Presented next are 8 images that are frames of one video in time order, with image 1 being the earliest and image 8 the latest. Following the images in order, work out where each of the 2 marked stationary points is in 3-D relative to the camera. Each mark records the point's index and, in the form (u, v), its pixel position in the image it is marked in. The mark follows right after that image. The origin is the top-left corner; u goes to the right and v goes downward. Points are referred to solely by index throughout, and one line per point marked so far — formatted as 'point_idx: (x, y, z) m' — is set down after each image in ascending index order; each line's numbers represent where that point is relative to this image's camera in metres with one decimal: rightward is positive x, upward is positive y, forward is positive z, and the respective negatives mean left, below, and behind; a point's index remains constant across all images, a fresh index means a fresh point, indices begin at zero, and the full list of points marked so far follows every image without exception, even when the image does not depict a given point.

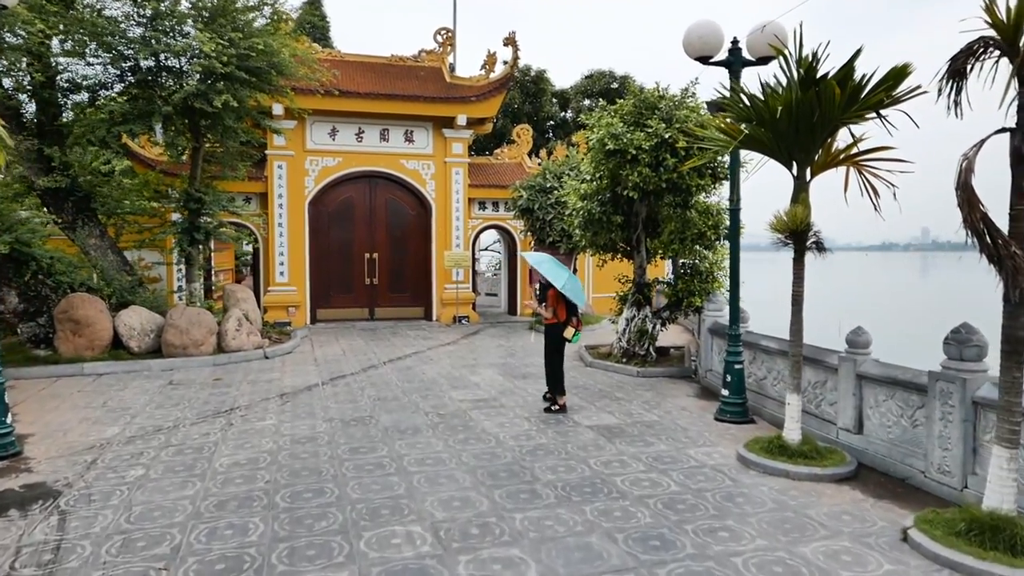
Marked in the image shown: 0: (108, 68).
0: (-4.6, +2.5, +8.0) m
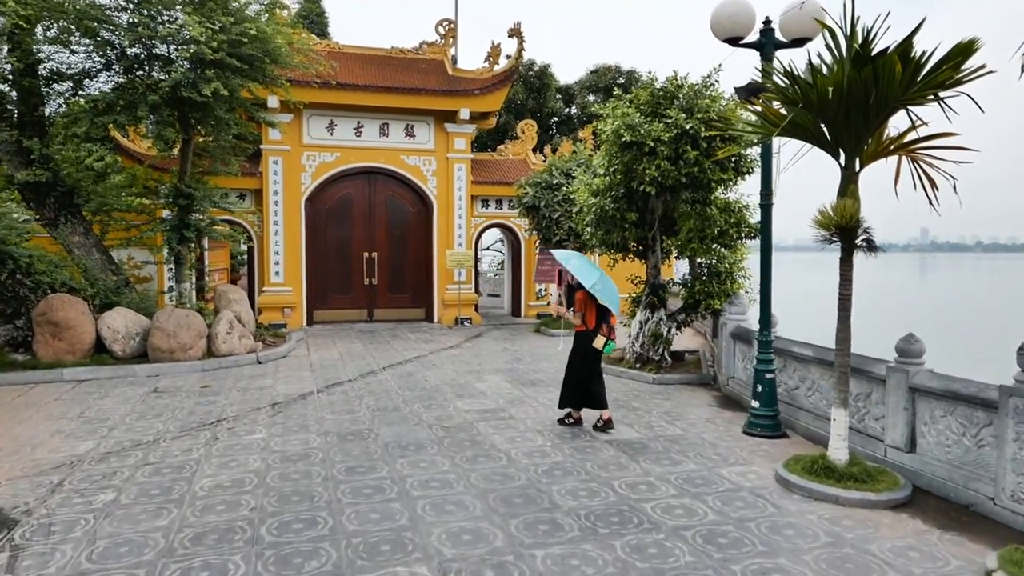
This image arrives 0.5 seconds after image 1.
0: (-4.5, +2.5, +7.6) m
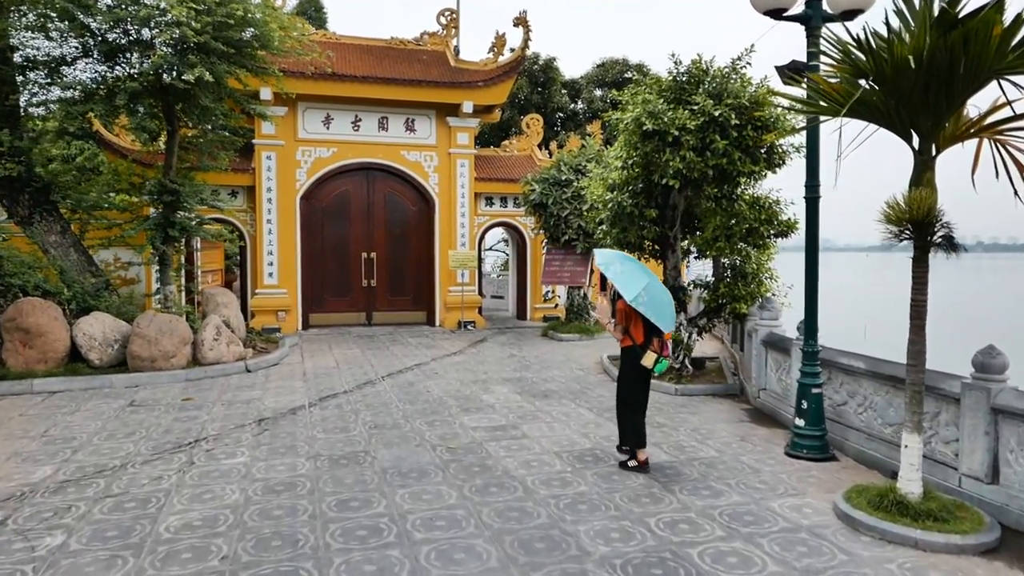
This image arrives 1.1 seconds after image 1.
0: (-4.4, +2.5, +7.1) m
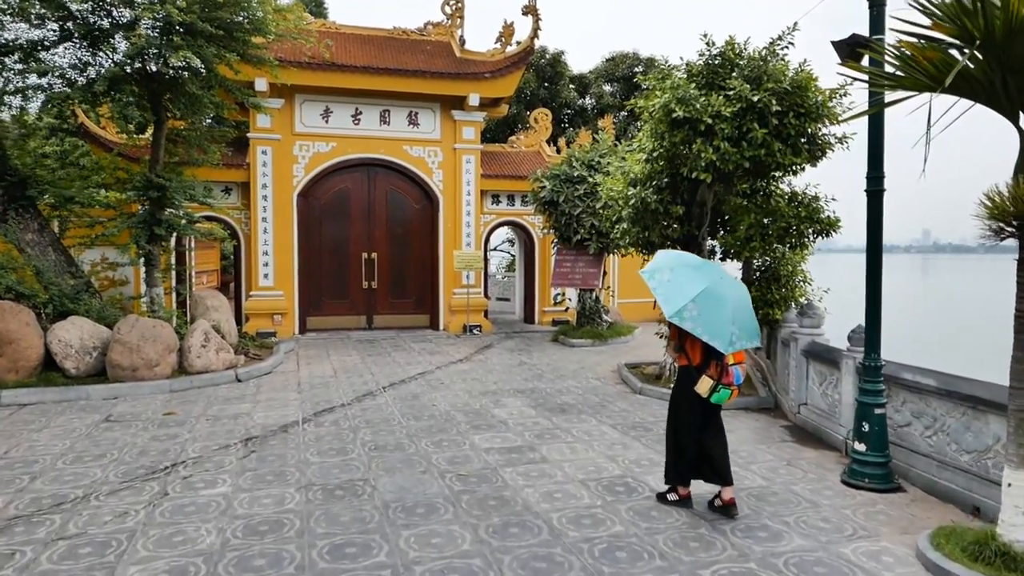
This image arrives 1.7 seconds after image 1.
0: (-4.3, +2.5, +6.5) m
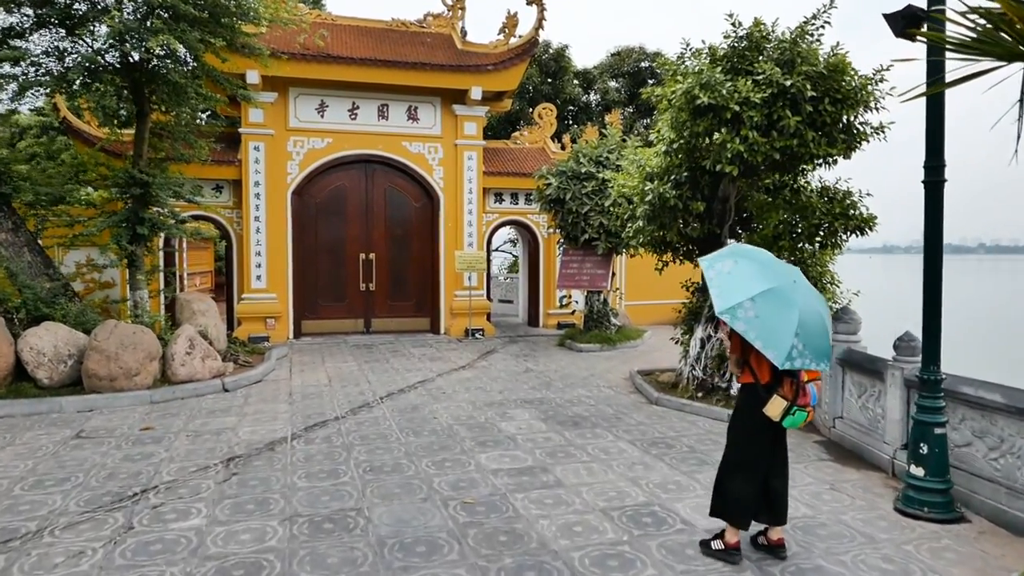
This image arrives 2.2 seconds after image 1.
0: (-4.3, +2.4, +6.1) m
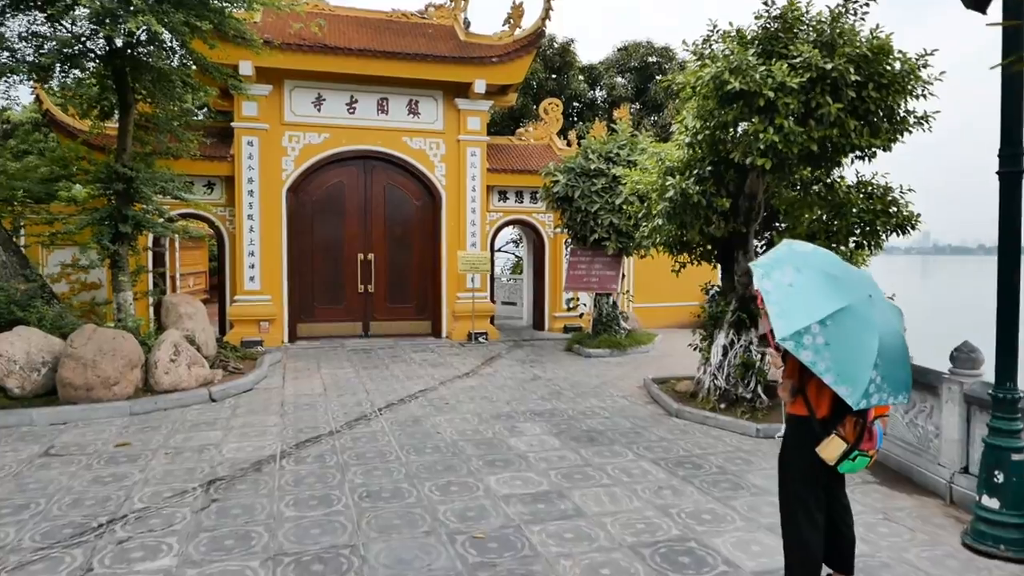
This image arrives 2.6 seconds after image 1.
0: (-4.2, +2.4, +5.7) m
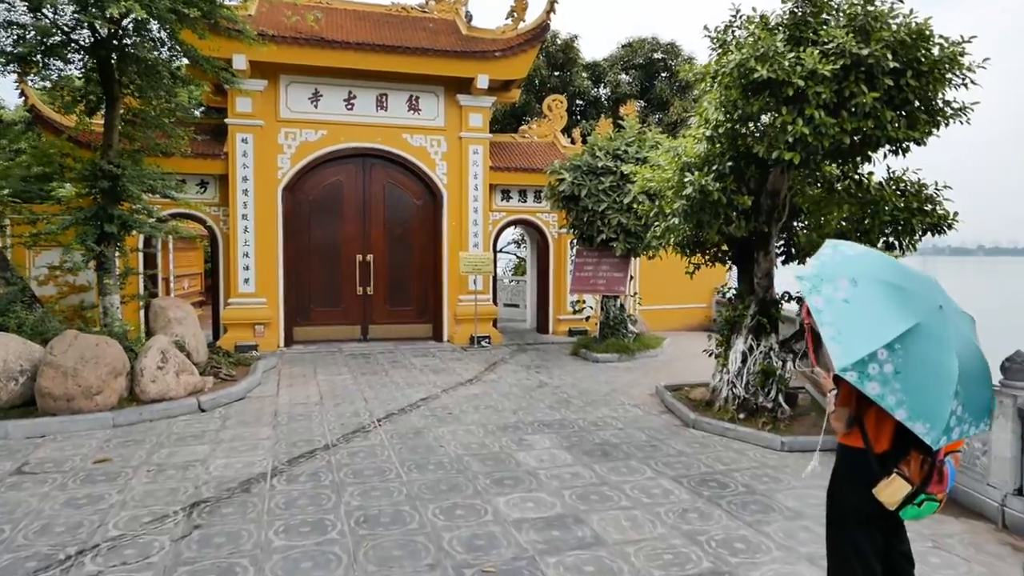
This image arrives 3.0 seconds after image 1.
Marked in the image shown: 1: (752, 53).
0: (-4.1, +2.4, +5.4) m
1: (+1.4, +1.3, +4.0) m
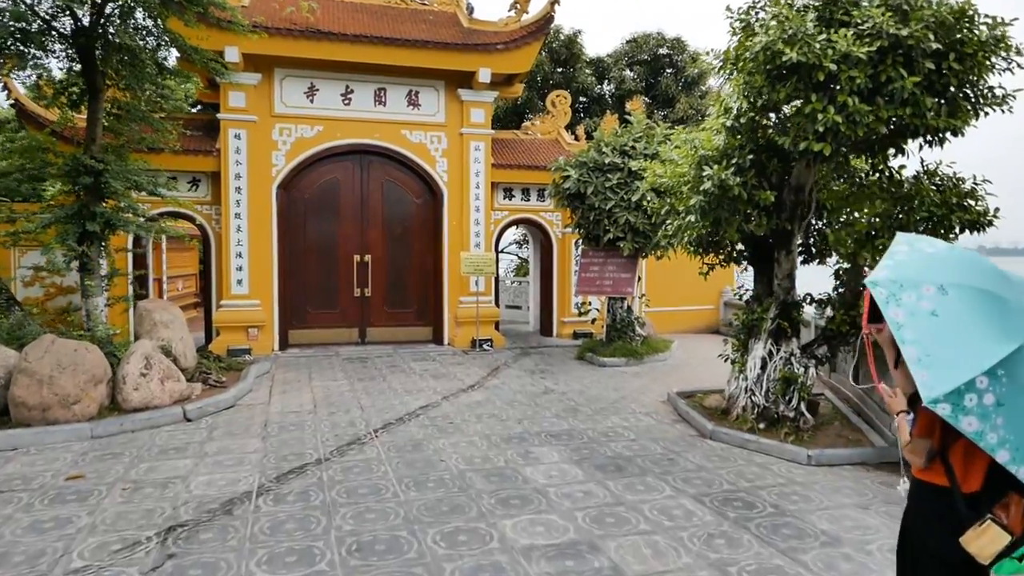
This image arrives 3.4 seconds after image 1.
0: (-4.1, +2.4, +5.1) m
1: (+1.4, +1.3, +3.7) m
